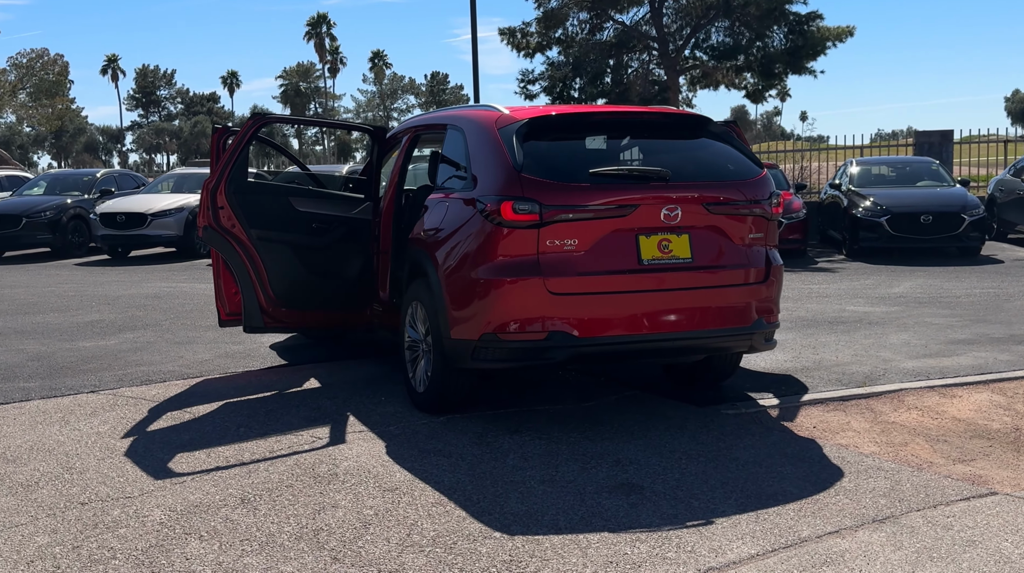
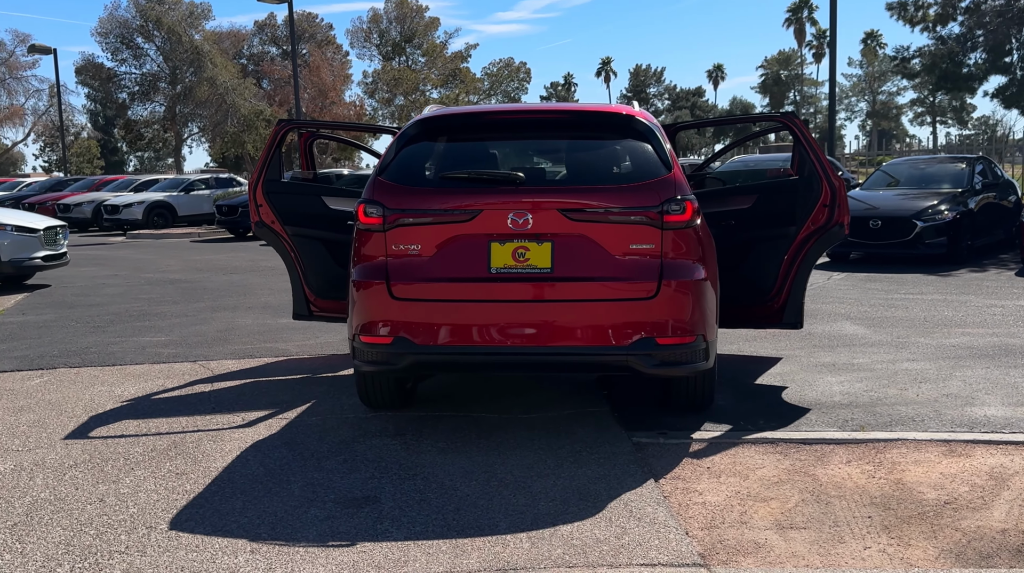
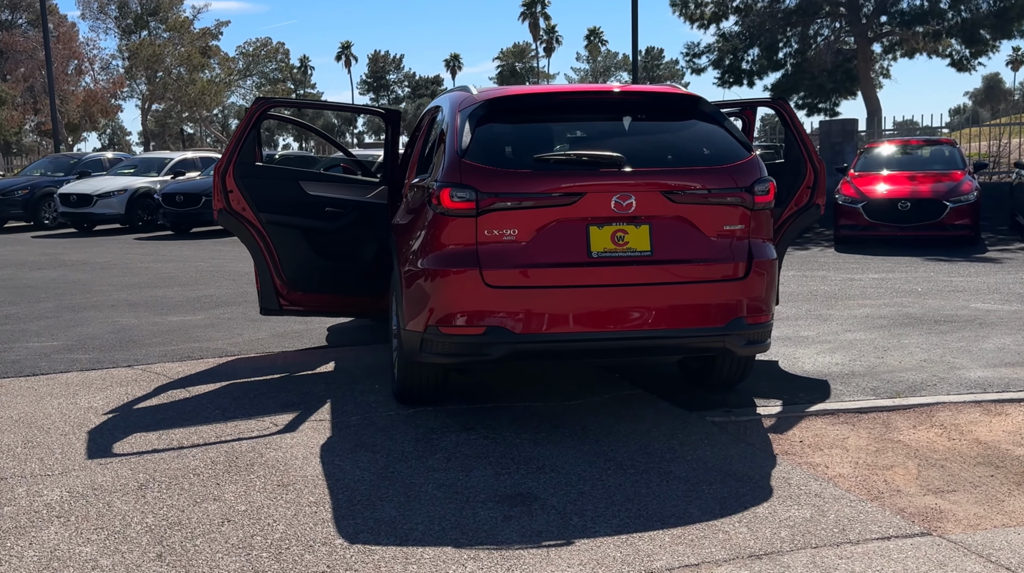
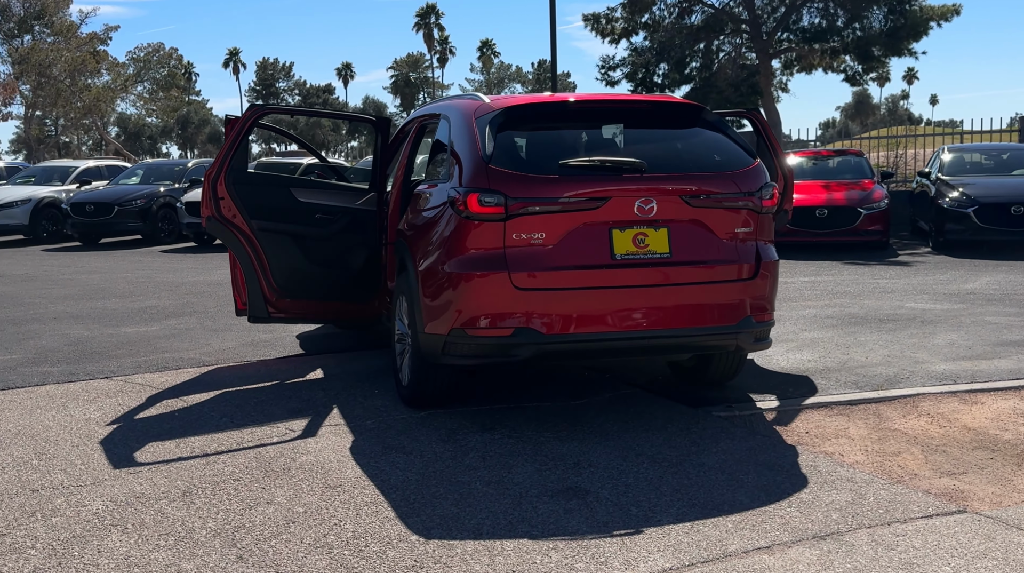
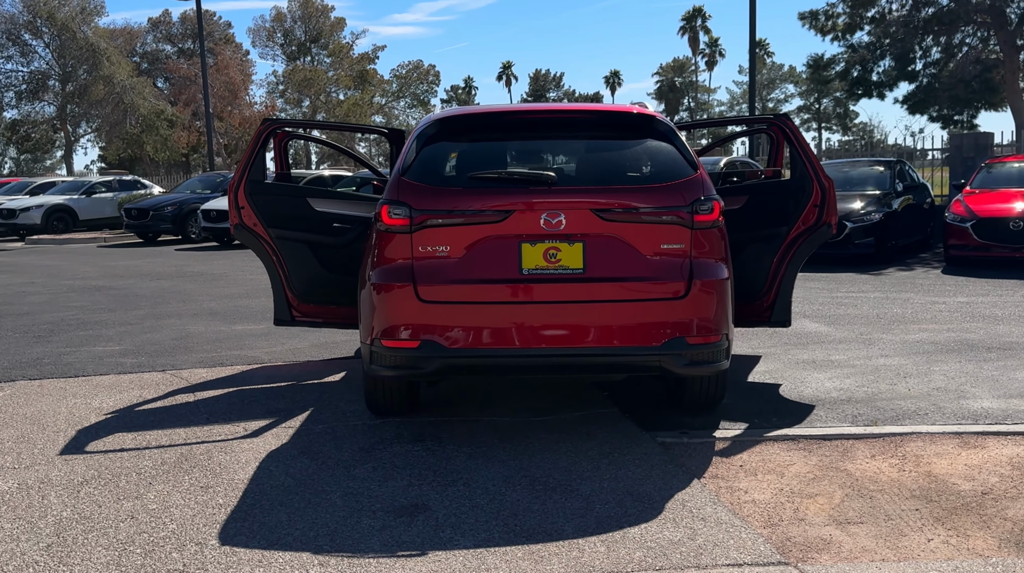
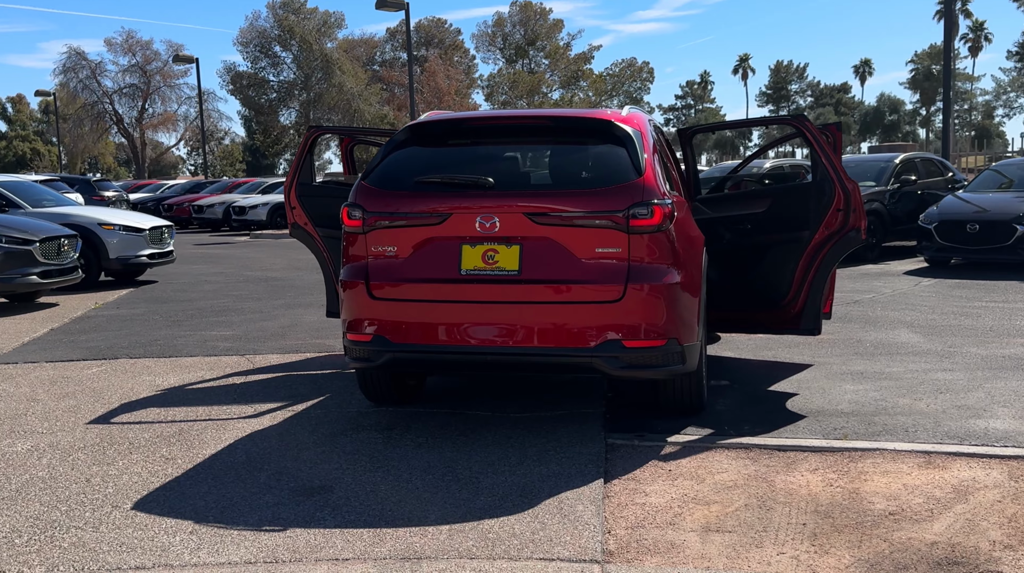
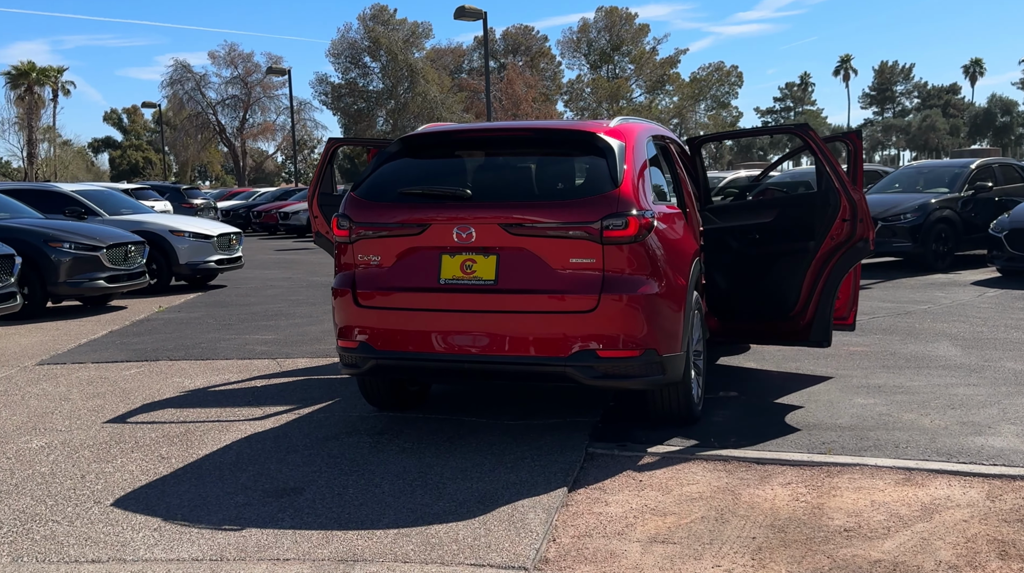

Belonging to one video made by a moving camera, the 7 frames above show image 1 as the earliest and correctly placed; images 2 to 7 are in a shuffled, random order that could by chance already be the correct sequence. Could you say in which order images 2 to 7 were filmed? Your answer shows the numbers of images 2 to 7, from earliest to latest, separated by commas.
4, 3, 5, 2, 6, 7
